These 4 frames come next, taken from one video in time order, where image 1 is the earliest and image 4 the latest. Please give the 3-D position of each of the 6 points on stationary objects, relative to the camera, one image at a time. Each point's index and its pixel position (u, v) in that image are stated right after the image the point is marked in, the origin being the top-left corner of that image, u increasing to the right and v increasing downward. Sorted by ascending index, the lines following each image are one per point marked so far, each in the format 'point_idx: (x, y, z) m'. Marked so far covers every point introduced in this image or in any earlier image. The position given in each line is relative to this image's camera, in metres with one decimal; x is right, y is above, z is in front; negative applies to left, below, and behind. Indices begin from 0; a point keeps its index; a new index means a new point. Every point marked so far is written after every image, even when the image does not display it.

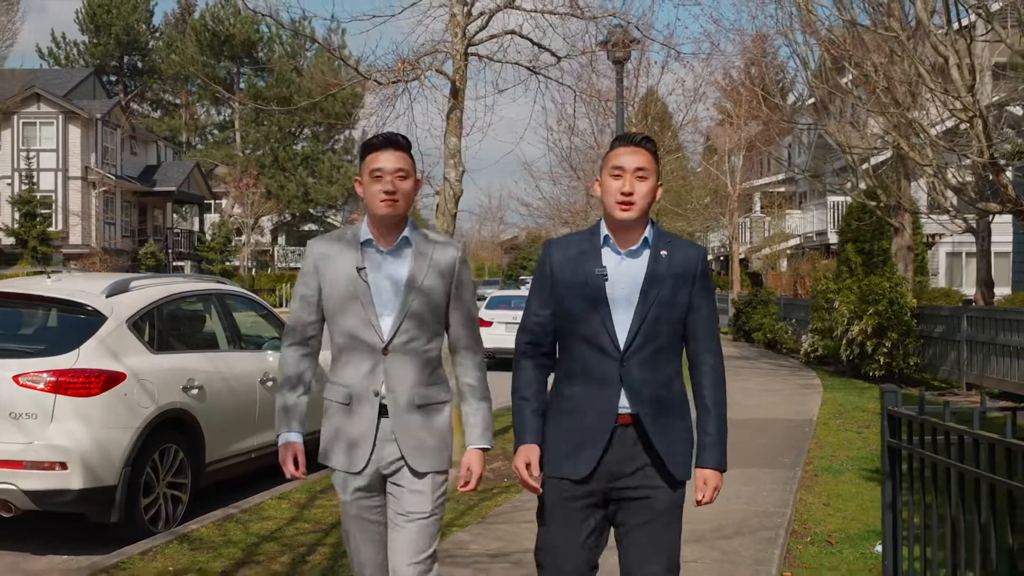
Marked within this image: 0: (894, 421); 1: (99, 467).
0: (+1.7, -0.6, +4.6) m
1: (-2.6, -1.1, +6.6) m
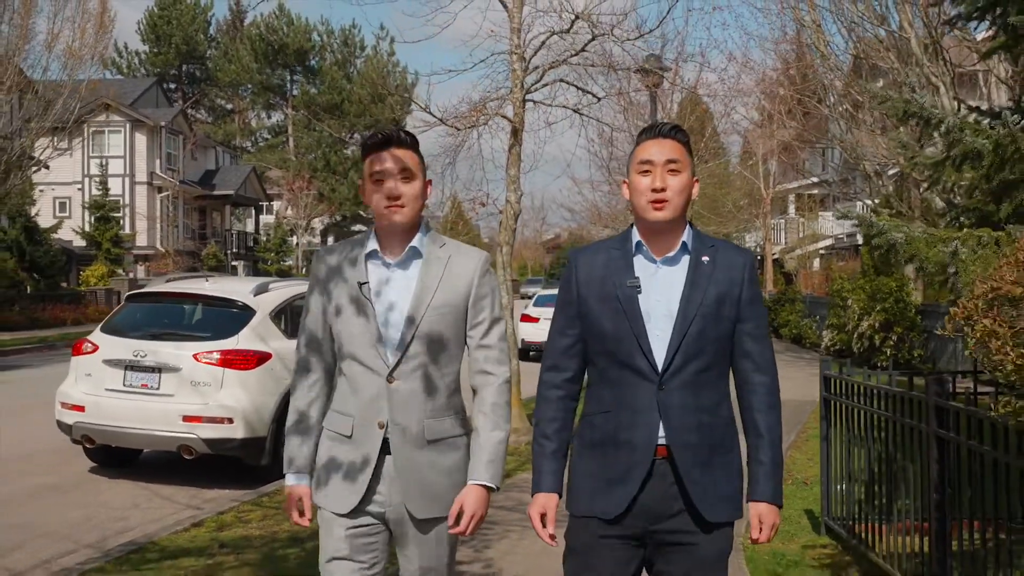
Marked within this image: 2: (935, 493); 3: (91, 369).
0: (+2.0, -0.6, +6.7) m
1: (-2.2, -1.1, +8.8) m
2: (+2.0, -1.0, +4.9) m
3: (-3.7, -0.7, +9.1) m
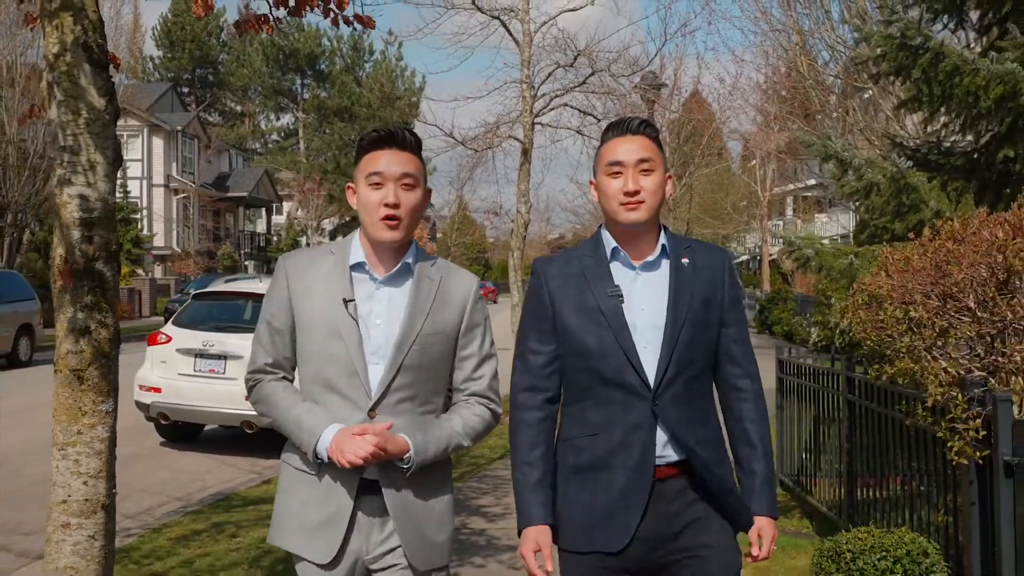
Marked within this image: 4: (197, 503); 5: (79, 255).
0: (+2.1, -0.6, +8.3) m
1: (-2.0, -1.1, +10.4) m
2: (+2.1, -1.0, +6.4) m
3: (-3.5, -0.7, +10.7) m
4: (-2.5, -1.7, +8.2) m
5: (-1.6, +0.1, +3.9) m
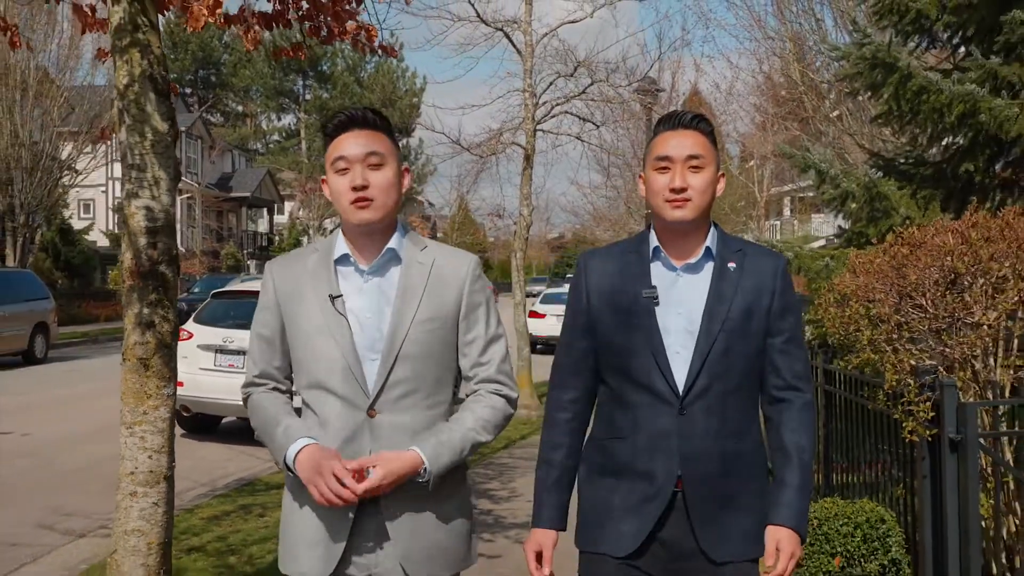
0: (+2.2, -0.6, +8.9) m
1: (-2.0, -1.1, +11.0) m
2: (+2.1, -1.0, +7.0) m
3: (-3.5, -0.7, +11.3) m
4: (-2.4, -1.7, +8.8) m
5: (-1.6, +0.1, +4.5) m
